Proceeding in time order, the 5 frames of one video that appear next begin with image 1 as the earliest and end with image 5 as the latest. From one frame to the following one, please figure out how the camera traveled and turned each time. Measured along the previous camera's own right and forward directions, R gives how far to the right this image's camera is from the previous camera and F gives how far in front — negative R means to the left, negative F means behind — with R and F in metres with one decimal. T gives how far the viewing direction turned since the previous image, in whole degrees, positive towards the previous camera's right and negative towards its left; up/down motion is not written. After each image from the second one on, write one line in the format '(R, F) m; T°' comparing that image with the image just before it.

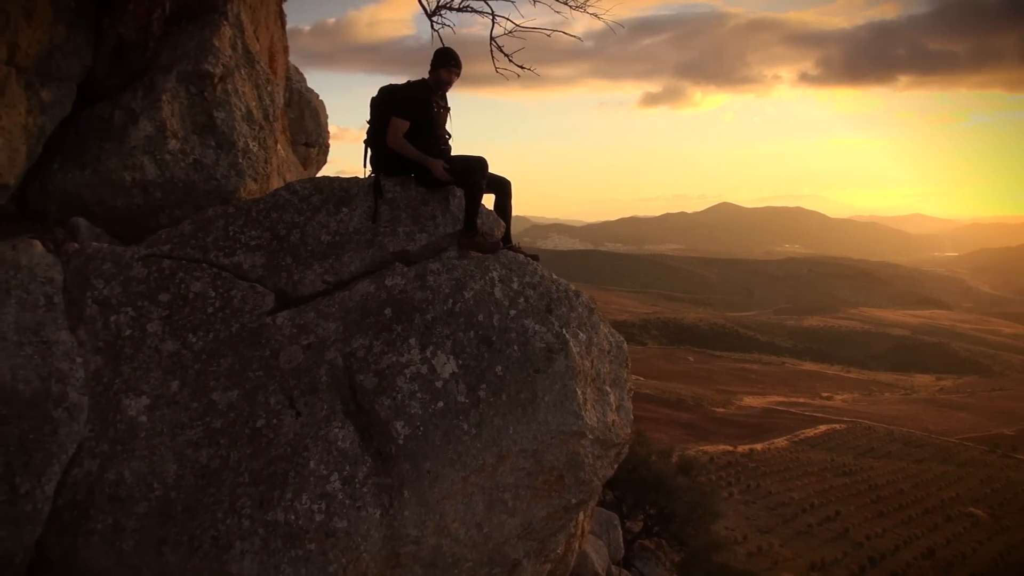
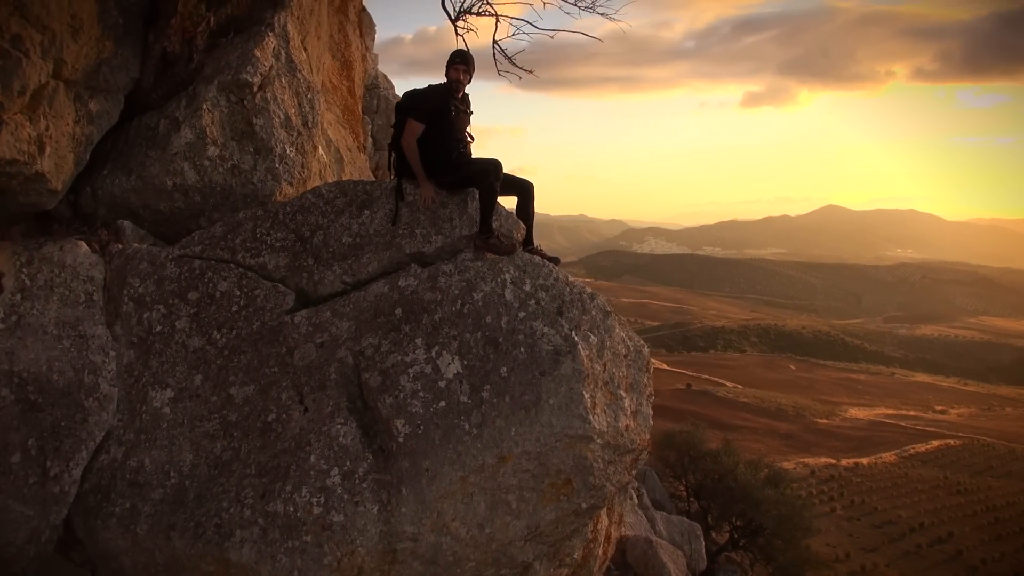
(+0.6, 0.0) m; -7°
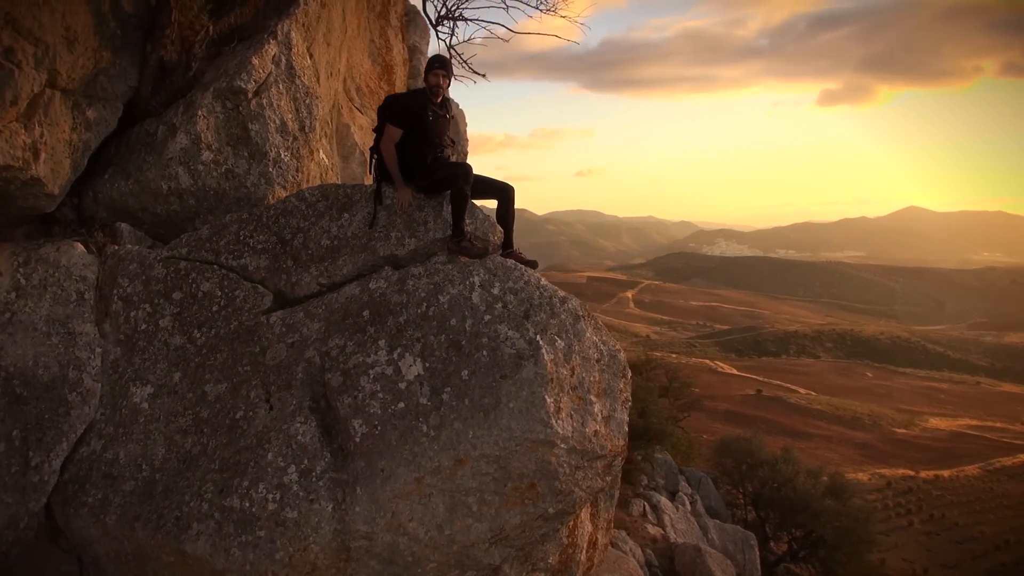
(+0.7, 0.0) m; -5°
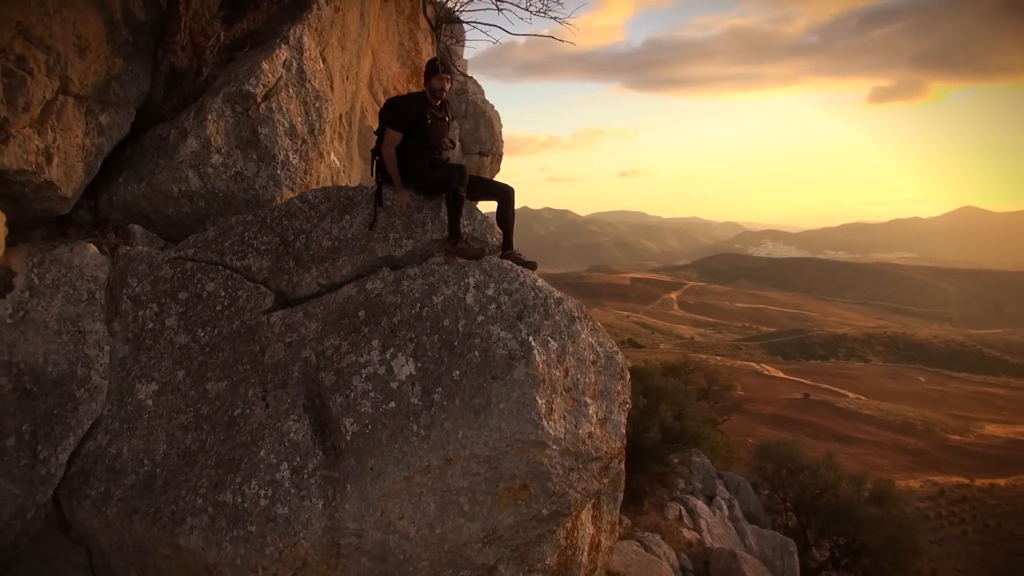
(+0.4, 0.0) m; -3°
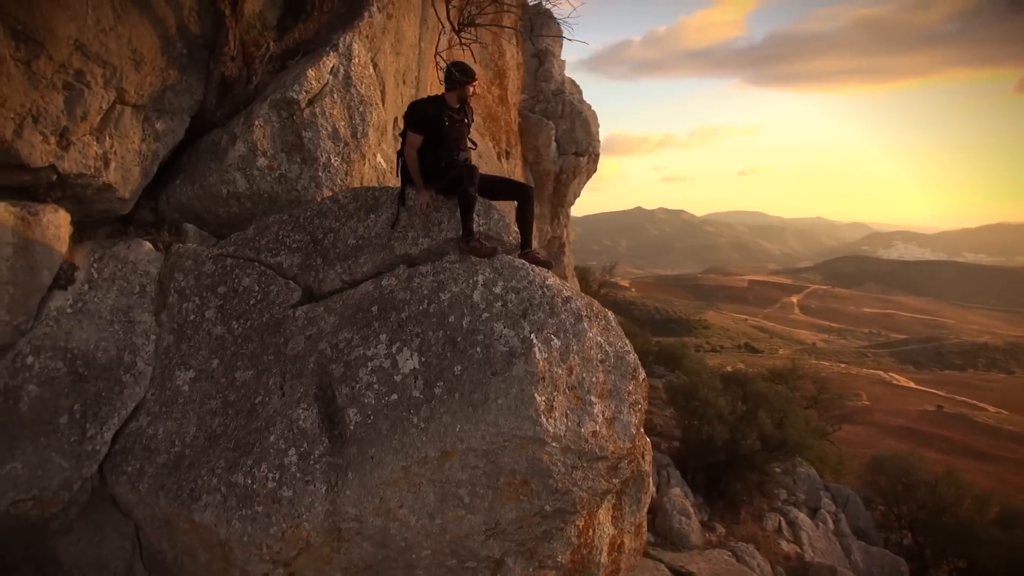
(+0.8, 0.0) m; -8°
